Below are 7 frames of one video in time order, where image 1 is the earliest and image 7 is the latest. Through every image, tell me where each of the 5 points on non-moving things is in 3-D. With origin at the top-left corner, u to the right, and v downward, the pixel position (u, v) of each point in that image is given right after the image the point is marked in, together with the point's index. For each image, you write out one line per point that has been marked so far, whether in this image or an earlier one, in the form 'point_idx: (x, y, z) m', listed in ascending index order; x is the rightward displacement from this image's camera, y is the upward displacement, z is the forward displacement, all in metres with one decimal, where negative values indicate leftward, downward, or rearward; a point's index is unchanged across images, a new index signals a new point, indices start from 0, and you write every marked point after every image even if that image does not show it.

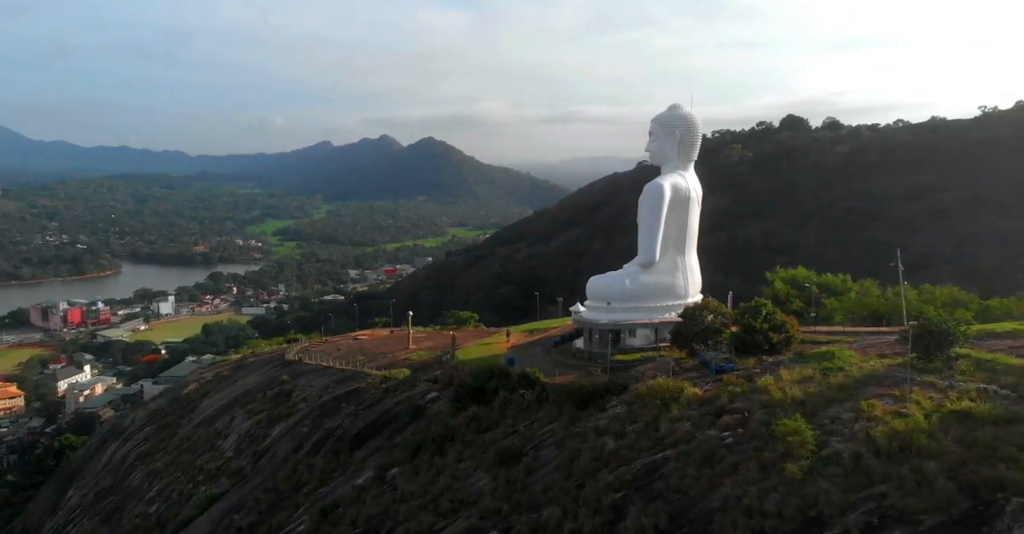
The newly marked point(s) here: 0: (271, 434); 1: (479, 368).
0: (-5.3, -3.7, +15.6) m
1: (-0.7, -1.9, +13.2) m
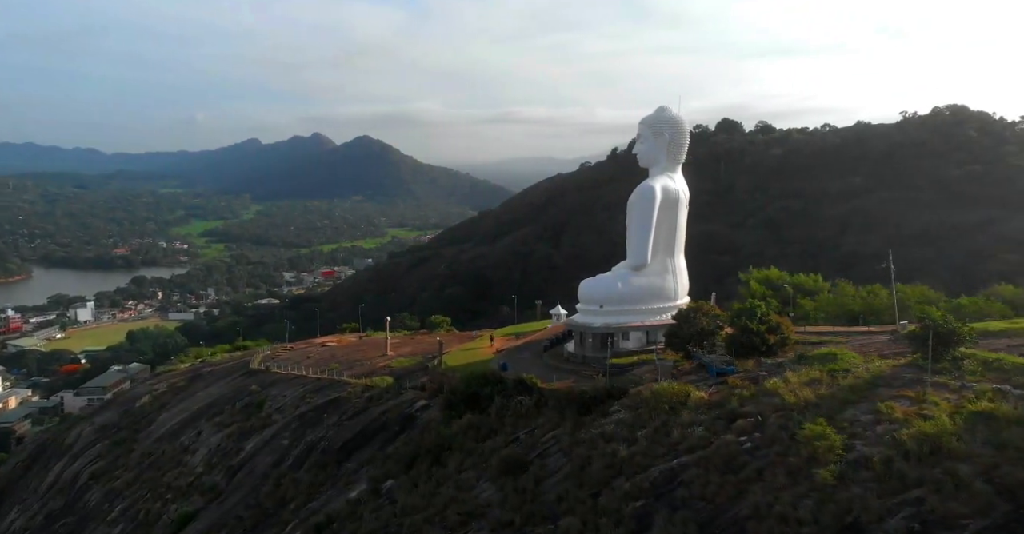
0: (-5.6, -3.8, +14.9) m
1: (-0.8, -2.0, +12.9) m
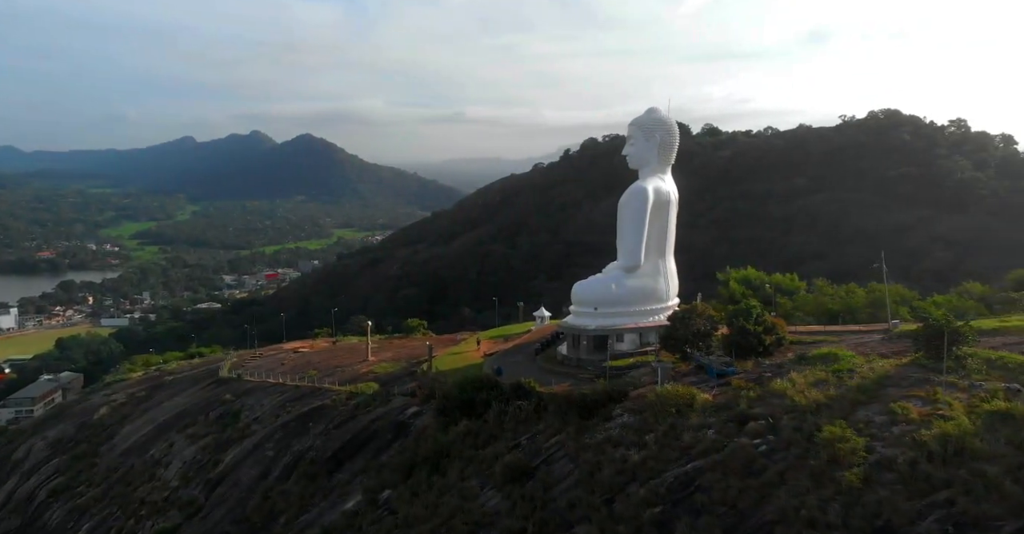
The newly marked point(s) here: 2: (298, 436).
0: (-5.8, -3.9, +14.3) m
1: (-0.9, -2.0, +12.6) m
2: (-4.1, -3.2, +13.6) m
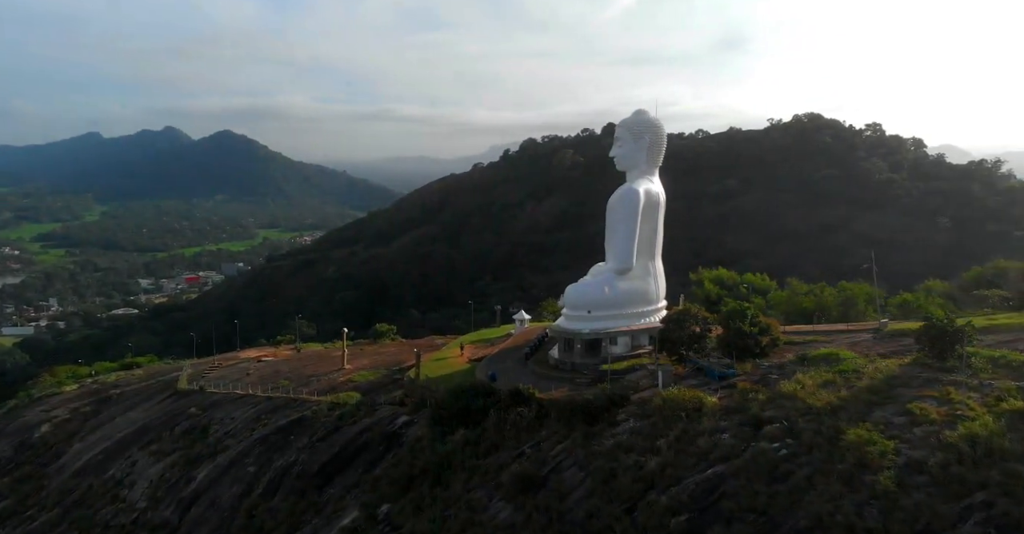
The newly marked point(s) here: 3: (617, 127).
0: (-6.0, -4.0, +13.6) m
1: (-1.0, -2.1, +12.3) m
2: (-4.2, -3.3, +13.0) m
3: (+2.1, +2.8, +14.1) m
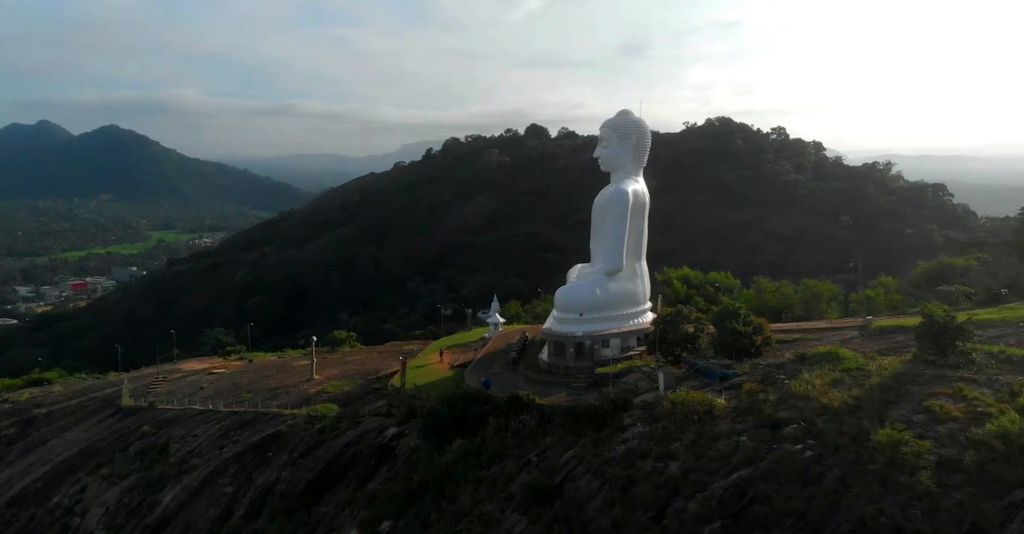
0: (-6.2, -4.1, +12.6) m
1: (-1.1, -2.1, +11.8) m
2: (-4.4, -3.4, +12.2) m
3: (+1.8, +2.8, +13.9) m
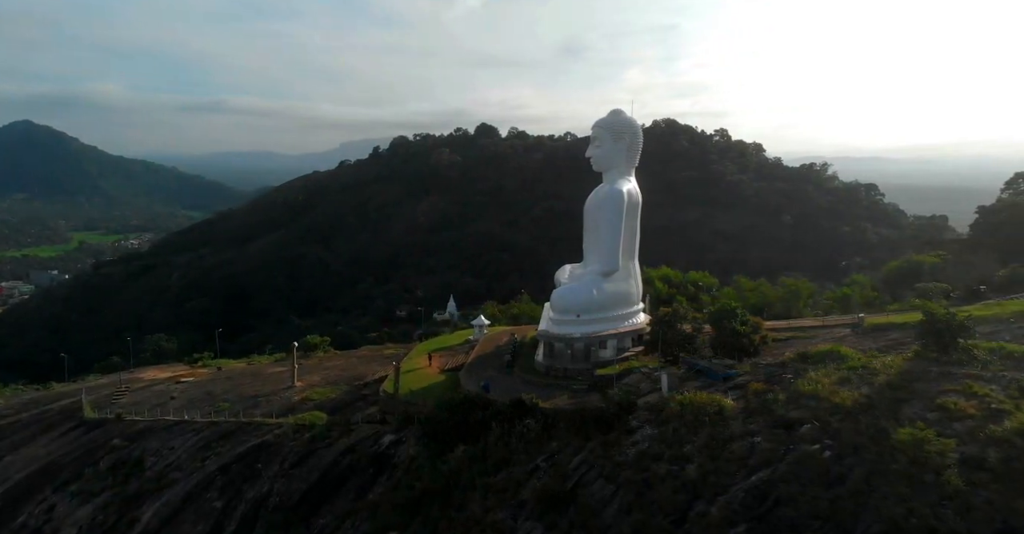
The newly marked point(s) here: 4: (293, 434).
0: (-6.2, -4.1, +11.9) m
1: (-1.1, -2.2, +11.5) m
2: (-4.4, -3.5, +11.7) m
3: (+1.6, +2.8, +13.8) m
4: (-3.8, -2.9, +12.4) m
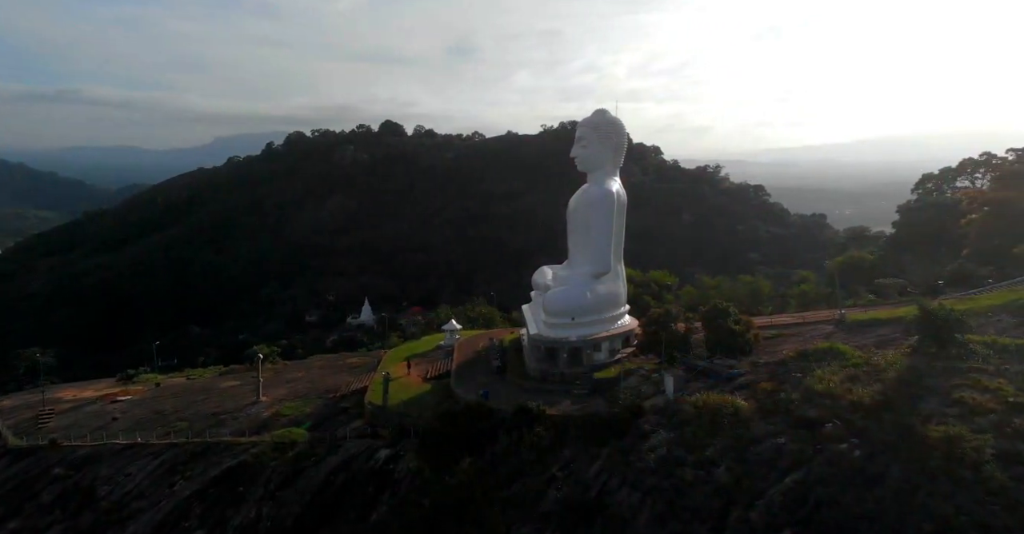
0: (-6.1, -4.2, +10.7) m
1: (-1.0, -2.2, +10.9) m
2: (-4.3, -3.6, +10.7) m
3: (+1.3, +2.7, +13.5) m
4: (-3.8, -3.0, +11.5) m
